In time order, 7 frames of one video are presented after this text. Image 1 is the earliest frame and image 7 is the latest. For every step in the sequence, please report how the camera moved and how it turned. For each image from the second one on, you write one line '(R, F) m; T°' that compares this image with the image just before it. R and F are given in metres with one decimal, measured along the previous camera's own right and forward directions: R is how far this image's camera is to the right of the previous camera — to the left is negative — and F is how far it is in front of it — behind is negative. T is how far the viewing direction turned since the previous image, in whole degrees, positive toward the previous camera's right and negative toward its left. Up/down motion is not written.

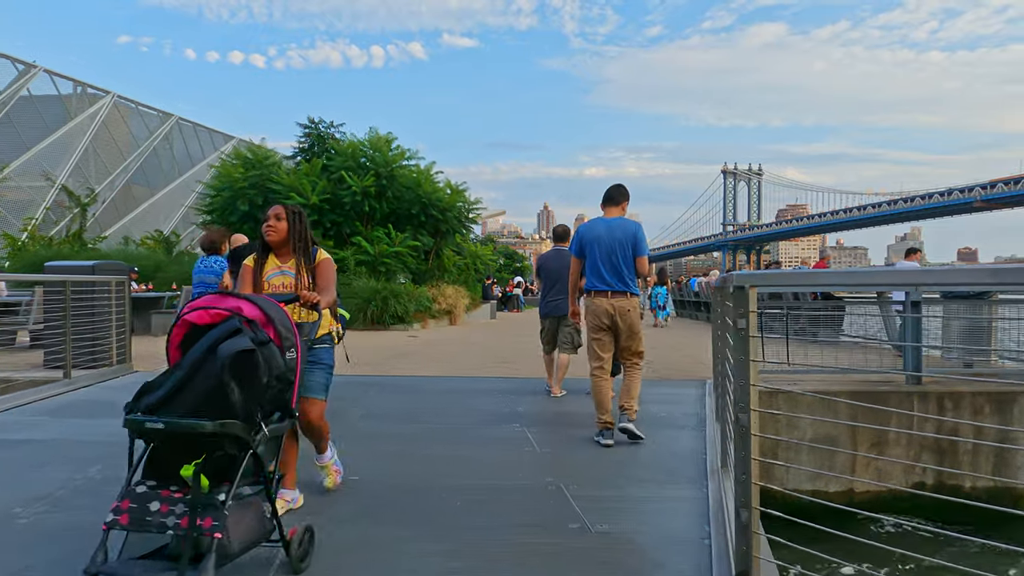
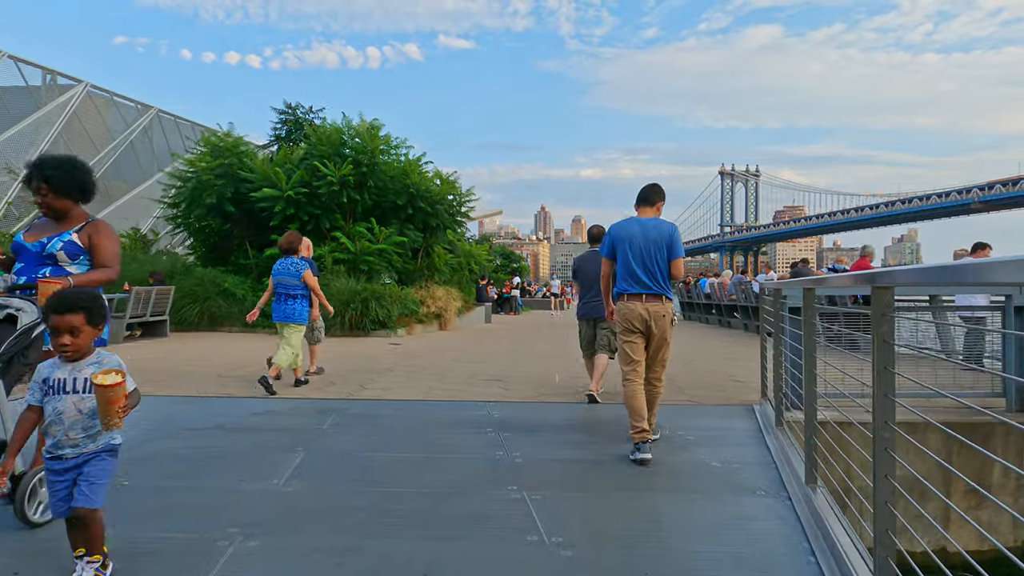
(0.0, +1.5) m; 0°
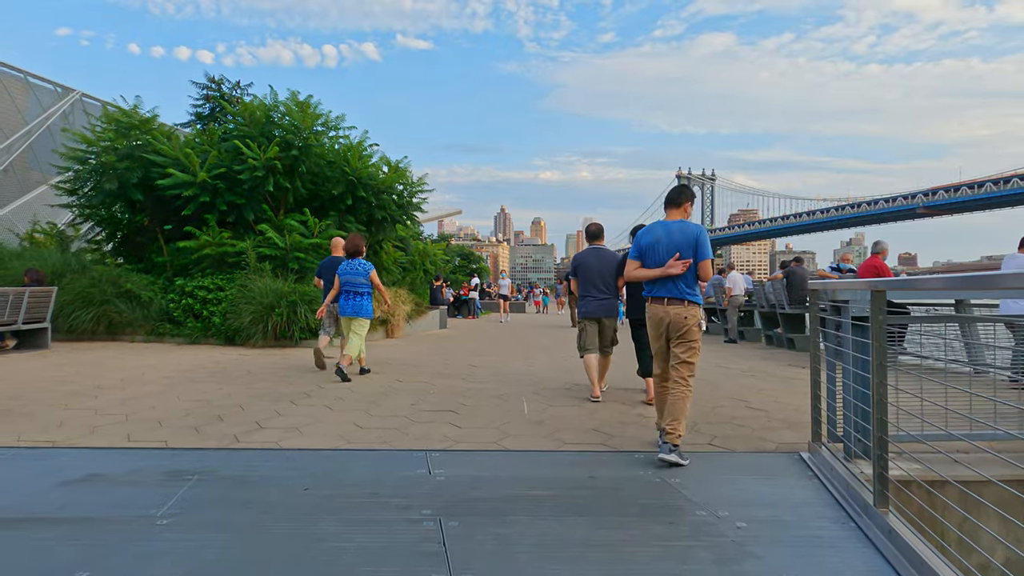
(0.0, +1.7) m; +4°
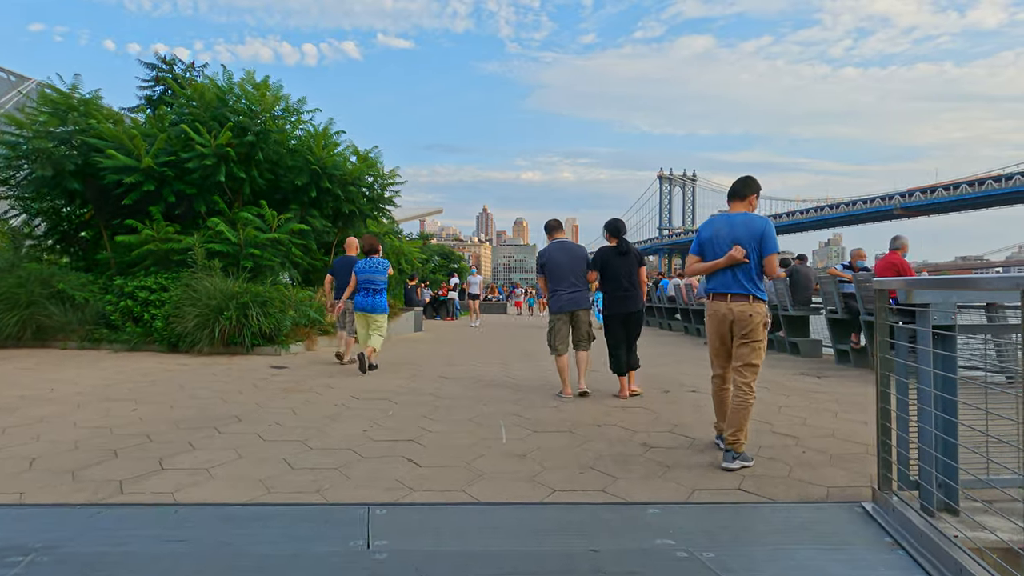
(0.0, +1.0) m; +2°
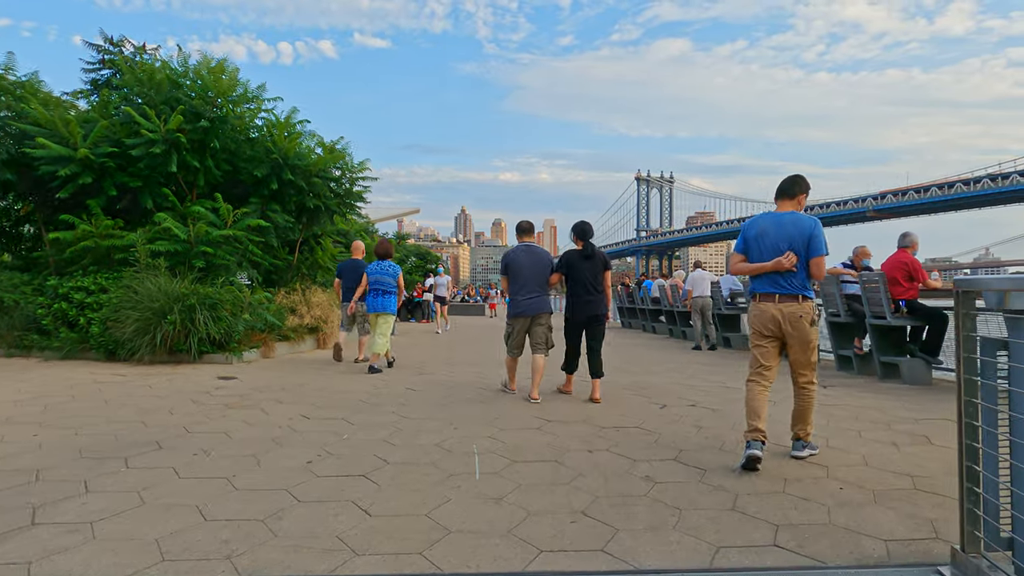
(0.0, +0.8) m; +2°
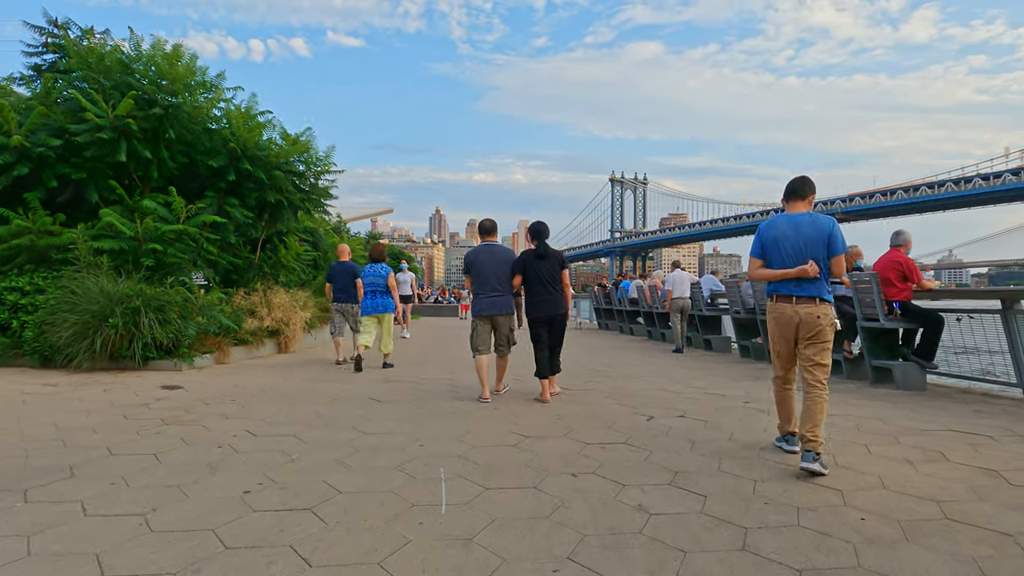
(0.0, +0.5) m; +2°
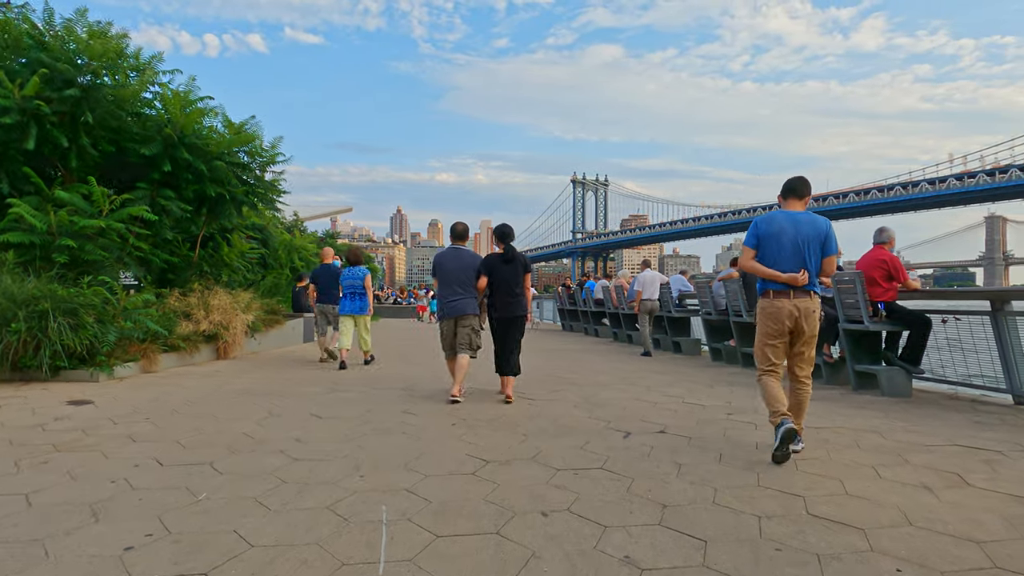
(0.0, +0.6) m; +3°
